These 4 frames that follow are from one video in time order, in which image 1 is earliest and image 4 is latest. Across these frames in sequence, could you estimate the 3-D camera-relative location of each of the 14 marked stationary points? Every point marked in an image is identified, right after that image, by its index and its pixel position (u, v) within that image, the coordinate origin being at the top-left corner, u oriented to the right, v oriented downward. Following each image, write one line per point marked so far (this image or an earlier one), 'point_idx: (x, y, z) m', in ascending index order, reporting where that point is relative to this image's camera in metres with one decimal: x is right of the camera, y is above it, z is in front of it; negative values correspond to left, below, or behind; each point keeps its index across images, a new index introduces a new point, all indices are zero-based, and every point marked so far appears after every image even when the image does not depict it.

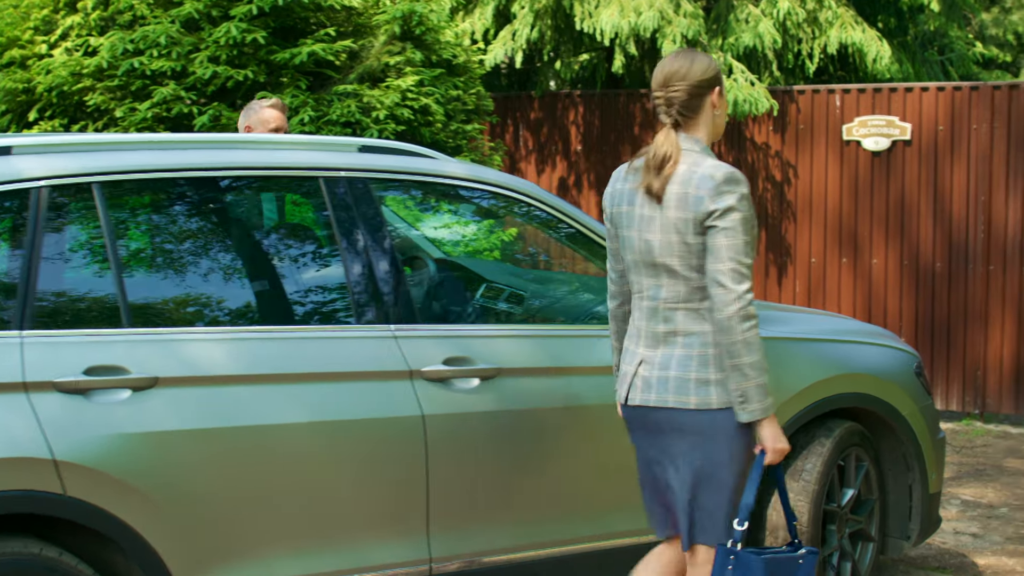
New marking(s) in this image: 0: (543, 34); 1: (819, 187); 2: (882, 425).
0: (+0.3, +2.3, +10.6) m
1: (+2.5, +0.9, +9.8) m
2: (+1.7, -0.6, +5.2) m
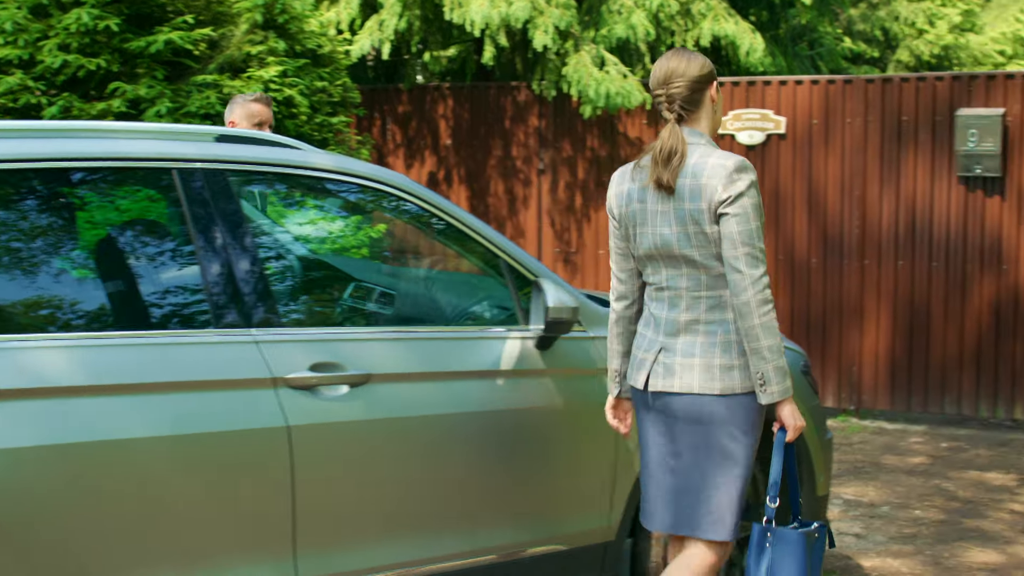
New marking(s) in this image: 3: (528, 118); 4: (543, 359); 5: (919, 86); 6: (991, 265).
0: (-0.9, +2.3, +10.0) m
1: (+1.4, +0.9, +9.5) m
2: (+1.1, -0.6, +4.9) m
3: (+0.1, +1.4, +10.0) m
4: (+0.2, -0.3, +4.2) m
5: (+2.9, +1.5, +8.3) m
6: (+3.4, +0.2, +8.1) m
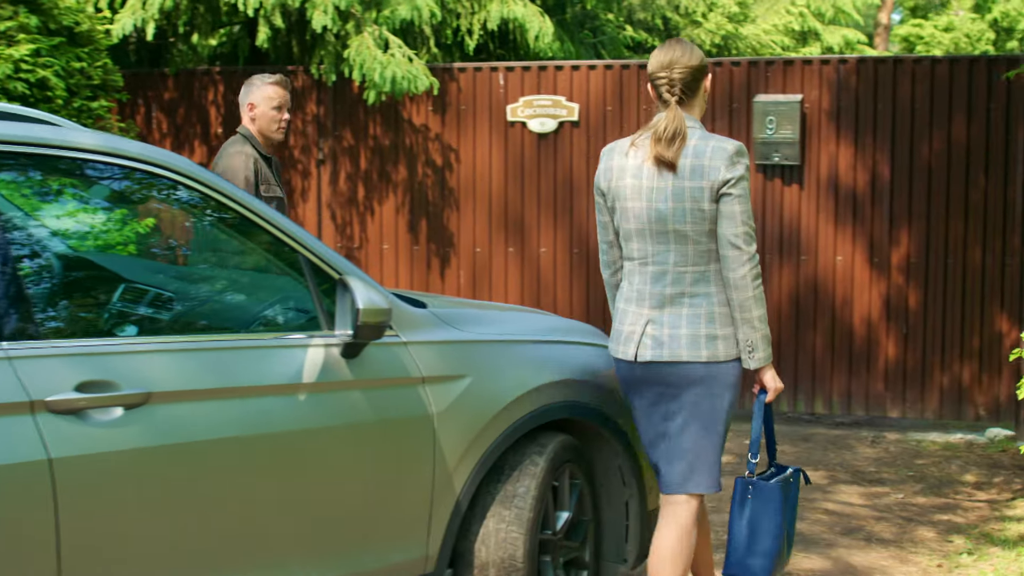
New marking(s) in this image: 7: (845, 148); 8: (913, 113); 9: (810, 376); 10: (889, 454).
0: (-2.7, +2.3, +9.0) m
1: (-0.3, +0.9, +8.9) m
2: (+0.3, -0.5, +4.3) m
3: (-1.7, +1.5, +9.1) m
4: (-0.5, -0.3, +3.5) m
5: (+1.4, +1.5, +8.0) m
6: (+2.0, +0.2, +7.9) m
7: (+2.2, +1.0, +7.6) m
8: (+2.6, +1.2, +7.4) m
9: (+2.1, -0.6, +7.8) m
10: (+2.4, -1.1, +7.1) m
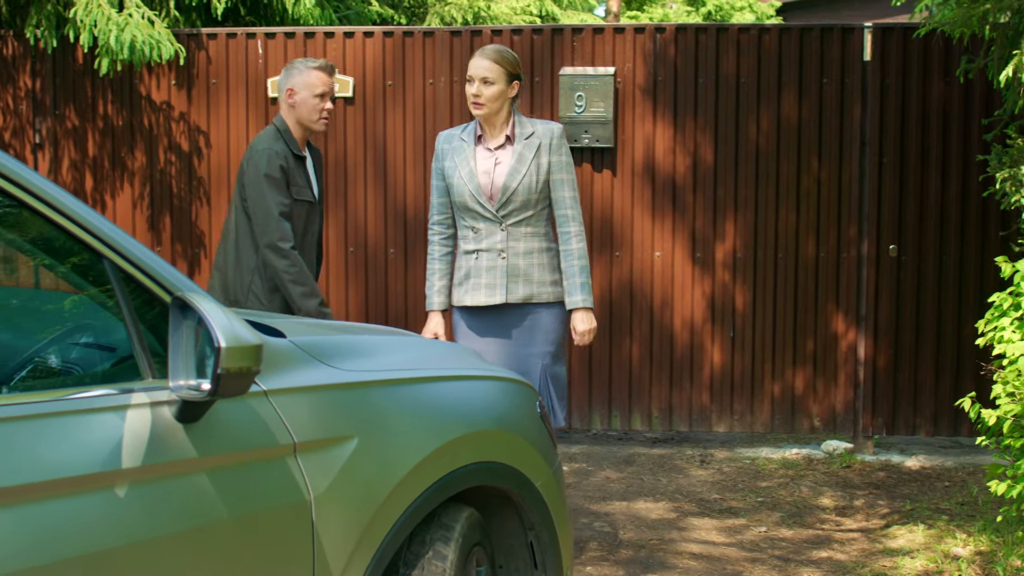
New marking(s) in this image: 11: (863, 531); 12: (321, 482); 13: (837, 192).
0: (-4.2, +2.3, +6.8) m
1: (-1.8, +0.9, +7.3) m
2: (0.0, -0.6, +3.1) m
3: (-3.2, +1.4, +7.2) m
4: (-0.6, -0.3, +2.1) m
5: (0.0, +1.5, +6.9) m
6: (+0.6, +0.2, +7.0) m
7: (+0.9, +1.0, +6.8) m
8: (+1.4, +1.2, +6.7) m
9: (+0.7, -0.6, +6.9) m
10: (+1.2, -1.1, +6.3) m
11: (+1.7, -1.2, +5.4) m
12: (-0.4, -0.4, +2.3) m
13: (+1.9, +0.6, +6.7) m
